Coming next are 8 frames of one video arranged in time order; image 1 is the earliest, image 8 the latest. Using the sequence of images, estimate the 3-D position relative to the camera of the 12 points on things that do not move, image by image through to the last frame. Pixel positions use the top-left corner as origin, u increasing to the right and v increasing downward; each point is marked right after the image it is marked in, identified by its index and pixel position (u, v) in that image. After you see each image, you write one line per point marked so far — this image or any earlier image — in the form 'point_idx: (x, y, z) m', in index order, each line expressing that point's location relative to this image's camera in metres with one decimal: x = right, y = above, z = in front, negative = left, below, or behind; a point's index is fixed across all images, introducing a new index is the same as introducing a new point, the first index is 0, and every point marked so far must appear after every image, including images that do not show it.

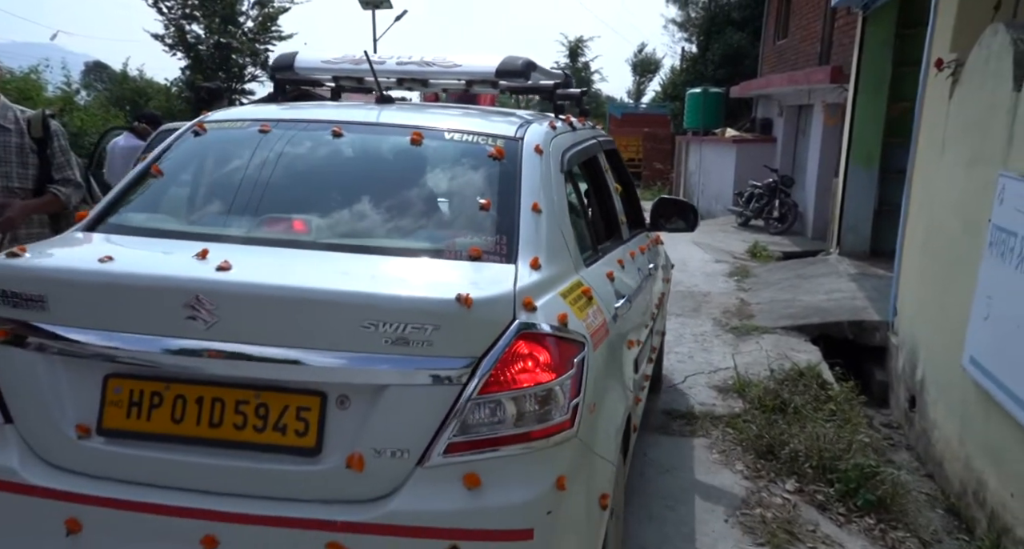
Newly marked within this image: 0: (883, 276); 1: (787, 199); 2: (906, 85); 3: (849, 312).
0: (+3.6, 0.0, +7.2) m
1: (+5.4, +1.5, +14.6) m
2: (+4.3, +2.1, +8.1) m
3: (+2.6, -0.3, +5.8) m
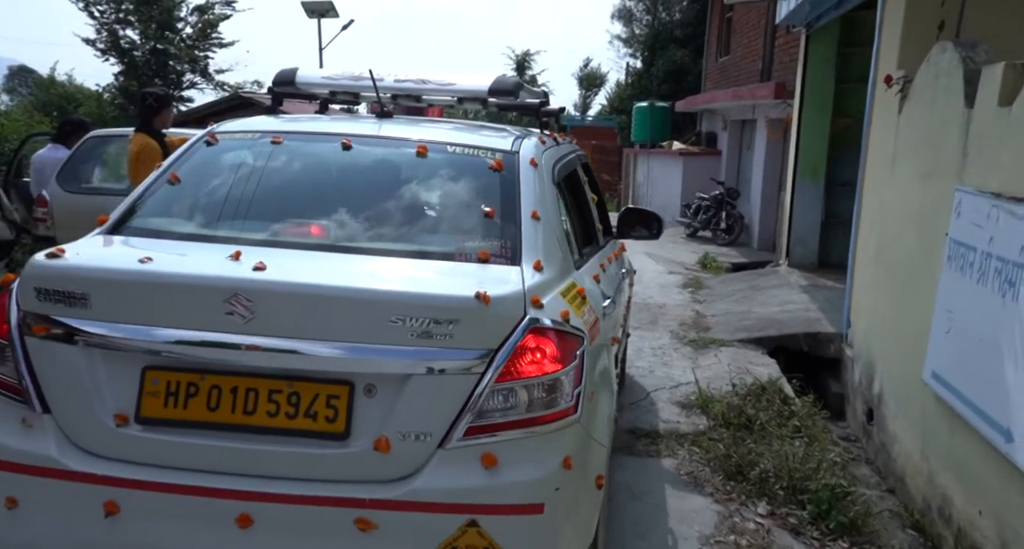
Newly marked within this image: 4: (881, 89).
0: (+3.1, -0.1, +7.2) m
1: (+4.4, +1.3, +14.8) m
2: (+3.8, +1.9, +8.3) m
3: (+2.3, -0.4, +5.8) m
4: (+2.5, +1.2, +4.9) m
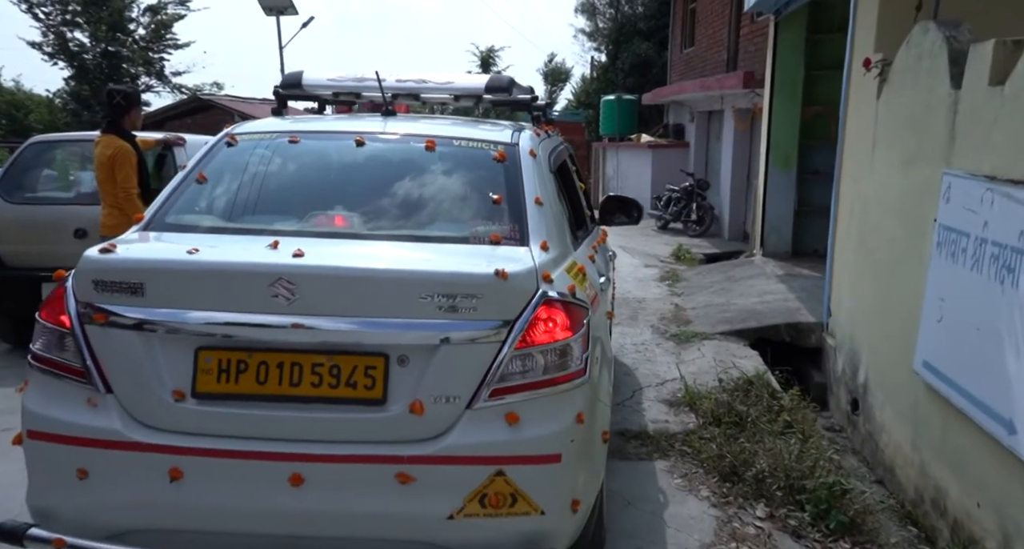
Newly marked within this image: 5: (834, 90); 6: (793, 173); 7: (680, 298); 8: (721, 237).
0: (+2.9, 0.0, +7.2) m
1: (+3.8, +1.5, +14.8) m
2: (+3.4, +2.1, +8.3) m
3: (+2.1, -0.3, +5.8) m
4: (+2.3, +1.3, +4.8) m
5: (+3.6, +2.0, +8.2) m
6: (+3.2, +1.1, +8.3) m
7: (+1.7, -0.2, +7.3) m
8: (+4.1, +0.8, +14.6) m
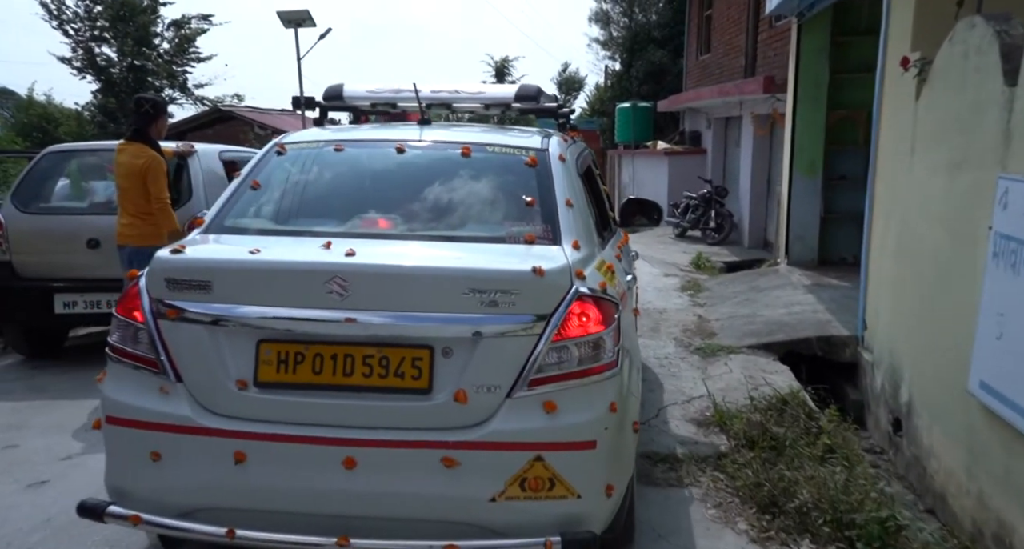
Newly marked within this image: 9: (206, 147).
0: (+3.1, -0.1, +7.0) m
1: (+4.1, +1.3, +14.5) m
2: (+3.6, +2.0, +8.0) m
3: (+2.3, -0.4, +5.5) m
4: (+2.4, +1.2, +4.6) m
5: (+3.7, +1.9, +8.0) m
6: (+3.3, +1.0, +8.1) m
7: (+1.8, -0.3, +7.1) m
8: (+4.4, +0.6, +14.3) m
9: (-2.3, +0.9, +5.5) m
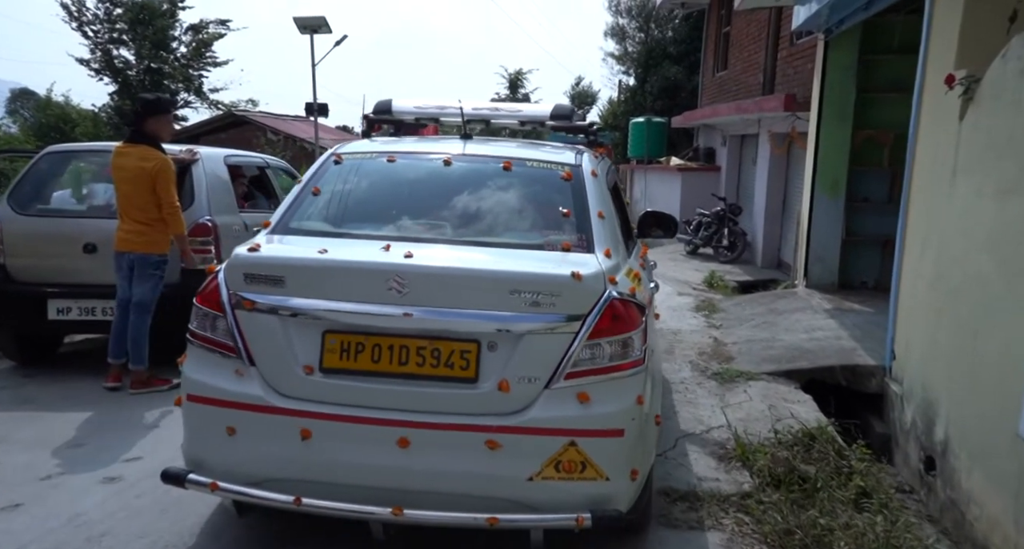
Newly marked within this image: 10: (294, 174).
0: (+3.1, -0.3, +6.7) m
1: (+4.3, +0.9, +14.3) m
2: (+3.8, +1.7, +7.8) m
3: (+2.3, -0.6, +5.3) m
4: (+2.5, +1.1, +4.4) m
5: (+3.9, +1.7, +7.7) m
6: (+3.5, +0.8, +7.8) m
7: (+1.9, -0.5, +6.8) m
8: (+4.6, +0.2, +14.0) m
9: (-2.2, +0.9, +5.3) m
10: (-2.0, +0.9, +6.7) m
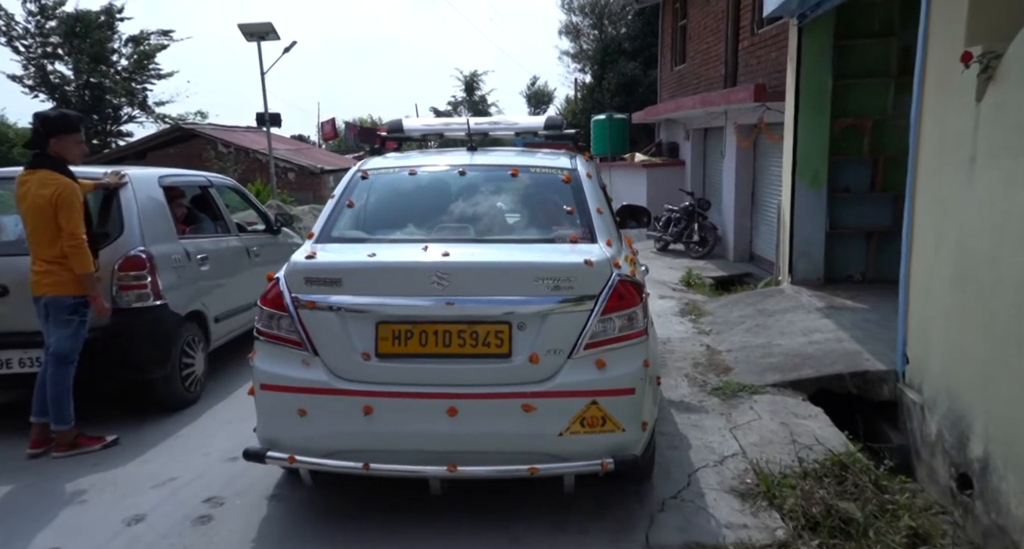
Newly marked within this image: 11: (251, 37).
0: (+2.9, -0.3, +6.4) m
1: (+3.7, +1.0, +14.0) m
2: (+3.4, +1.8, +7.5) m
3: (+2.2, -0.6, +4.9) m
4: (+2.3, +1.1, +4.0) m
5: (+3.5, +1.8, +7.4) m
6: (+3.2, +0.8, +7.5) m
7: (+1.7, -0.5, +6.4) m
8: (+4.0, +0.3, +13.8) m
9: (-2.4, +0.7, +4.7) m
10: (-2.2, +0.7, +6.2) m
11: (-4.9, +4.4, +13.8) m
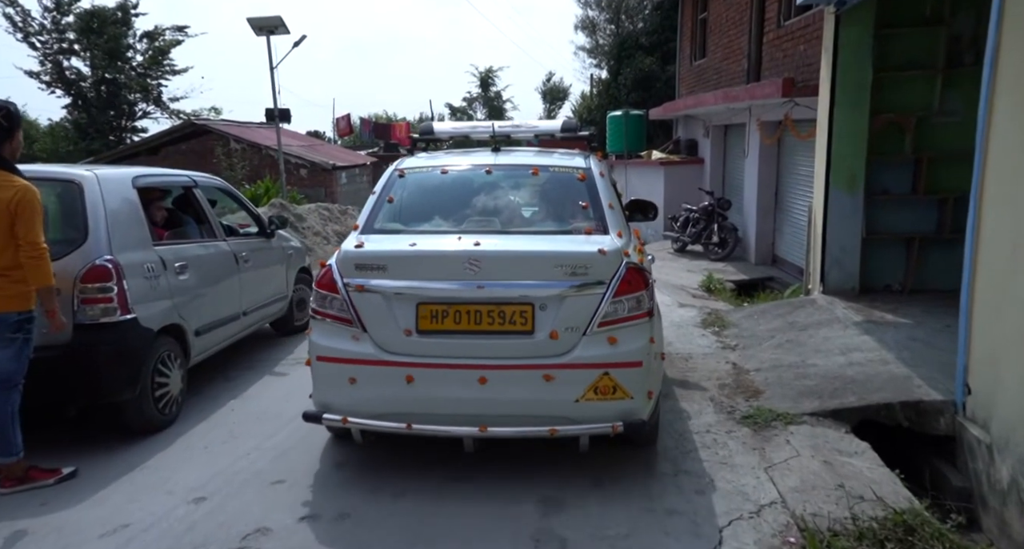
0: (+3.0, -0.4, +5.8) m
1: (+3.9, +0.9, +13.5) m
2: (+3.5, +1.7, +6.9) m
3: (+2.2, -0.7, +4.4) m
4: (+2.4, +1.0, +3.5) m
5: (+3.7, +1.7, +6.9) m
6: (+3.3, +0.7, +7.0) m
7: (+1.8, -0.6, +5.9) m
8: (+4.2, +0.2, +13.2) m
9: (-2.3, +0.6, +4.3) m
10: (-2.1, +0.6, +5.7) m
11: (-4.6, +4.4, +13.4) m
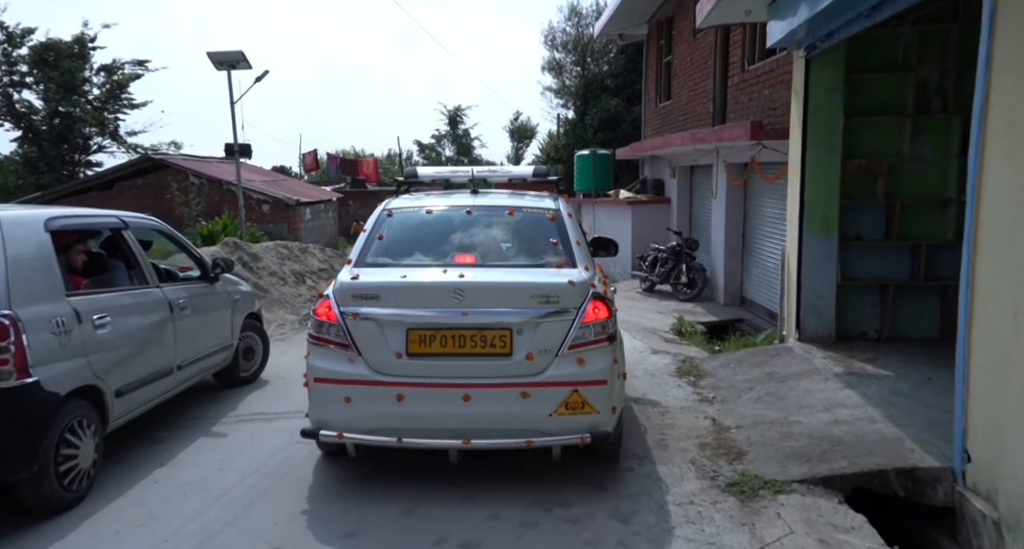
0: (+2.8, -0.8, +5.6) m
1: (+3.3, +0.2, +13.3) m
2: (+3.2, +1.3, +6.8) m
3: (+2.0, -1.0, +4.1) m
4: (+2.2, +0.7, +3.2) m
5: (+3.3, +1.2, +6.7) m
6: (+3.0, +0.3, +6.8) m
7: (+1.5, -1.0, +5.6) m
8: (+3.6, -0.5, +13.0) m
9: (-2.5, +0.3, +3.8) m
10: (-2.4, +0.3, +5.3) m
11: (-5.2, +3.7, +13.0) m
